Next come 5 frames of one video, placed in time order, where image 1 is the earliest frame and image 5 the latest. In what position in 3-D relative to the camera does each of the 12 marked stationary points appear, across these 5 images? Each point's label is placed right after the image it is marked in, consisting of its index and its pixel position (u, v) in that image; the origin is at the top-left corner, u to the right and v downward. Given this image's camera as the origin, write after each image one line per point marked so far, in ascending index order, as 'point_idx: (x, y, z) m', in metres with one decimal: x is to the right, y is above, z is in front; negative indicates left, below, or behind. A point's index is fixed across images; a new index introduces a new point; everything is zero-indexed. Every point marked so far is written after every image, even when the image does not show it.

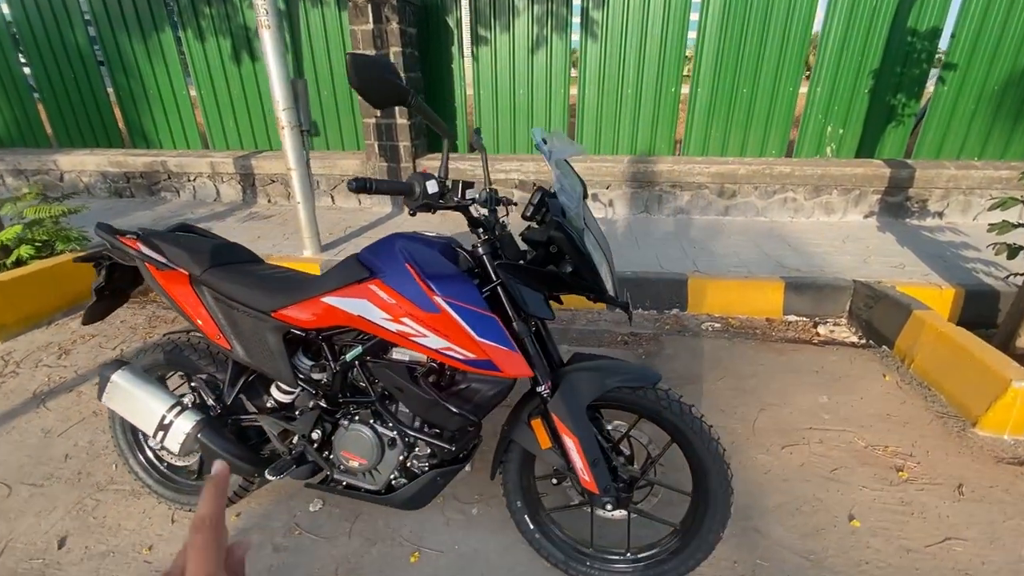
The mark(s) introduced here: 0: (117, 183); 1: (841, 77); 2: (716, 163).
0: (-3.9, +1.0, +6.5) m
1: (+2.7, +1.7, +5.4) m
2: (+1.6, +1.0, +5.3) m
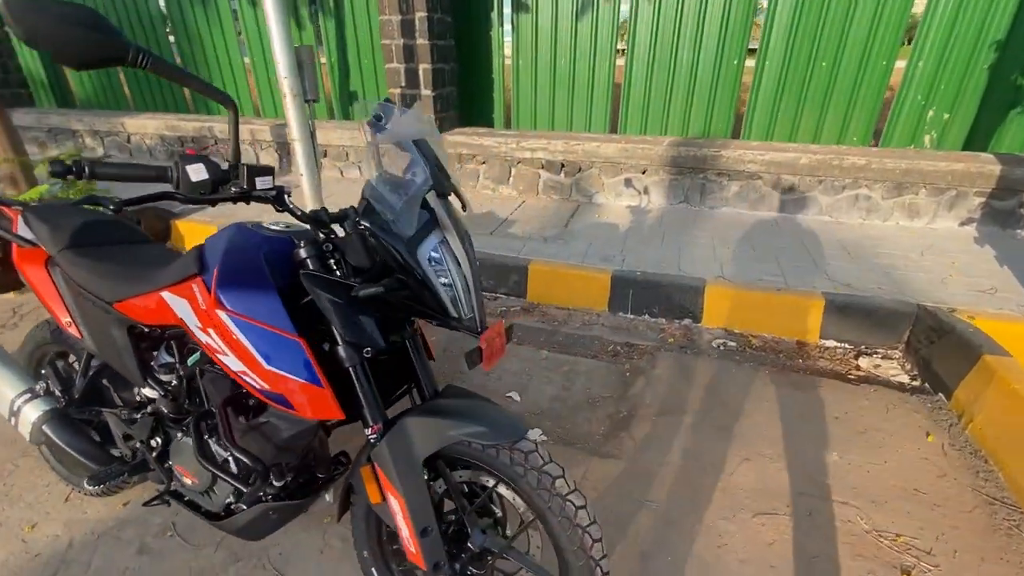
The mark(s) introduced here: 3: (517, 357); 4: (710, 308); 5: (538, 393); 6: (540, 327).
0: (-3.4, +1.4, +6.6) m
1: (+2.9, +1.6, +4.3) m
2: (+1.8, +0.9, +4.4) m
3: (0.0, -0.4, +4.1) m
4: (+1.2, -0.1, +3.9) m
5: (+0.1, -0.6, +3.8) m
6: (+0.1, -0.3, +4.2) m
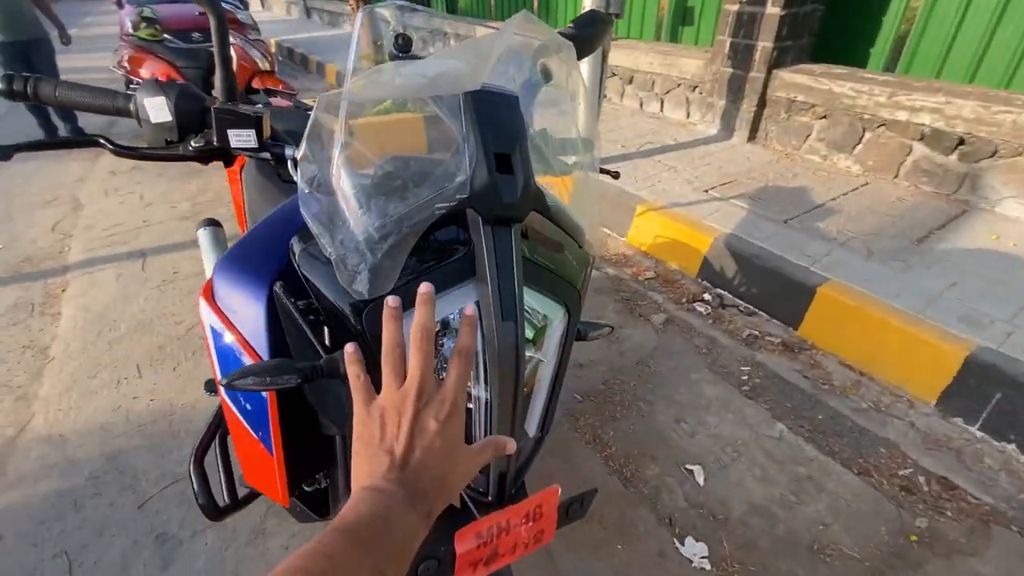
0: (0.0, +2.2, +6.3) m
1: (+3.9, +0.5, +1.0) m
2: (+2.9, +0.2, +1.8) m
3: (+0.9, -0.5, +2.6) m
4: (+1.8, -0.6, +1.8) m
5: (+0.8, -0.7, +2.3) m
6: (+1.1, -0.4, +2.6) m
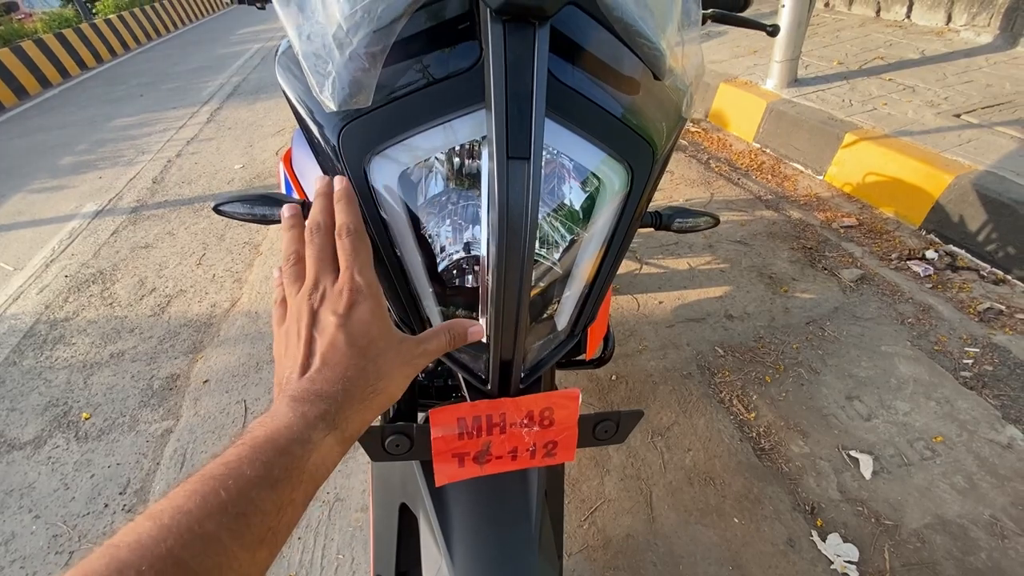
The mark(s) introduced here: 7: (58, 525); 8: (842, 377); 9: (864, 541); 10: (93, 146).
0: (+1.8, +2.4, +5.6) m
1: (+3.9, +0.1, -0.4) m
2: (+3.1, 0.0, +0.6) m
3: (+1.2, -0.3, +1.9) m
4: (+1.9, -0.6, +0.9) m
5: (+1.0, -0.5, +1.7) m
6: (+1.5, -0.3, +1.8) m
7: (-1.2, -0.6, +1.8) m
8: (+1.0, -0.3, +2.0) m
9: (+0.8, -0.6, +1.5) m
10: (-2.9, +1.0, +4.6) m
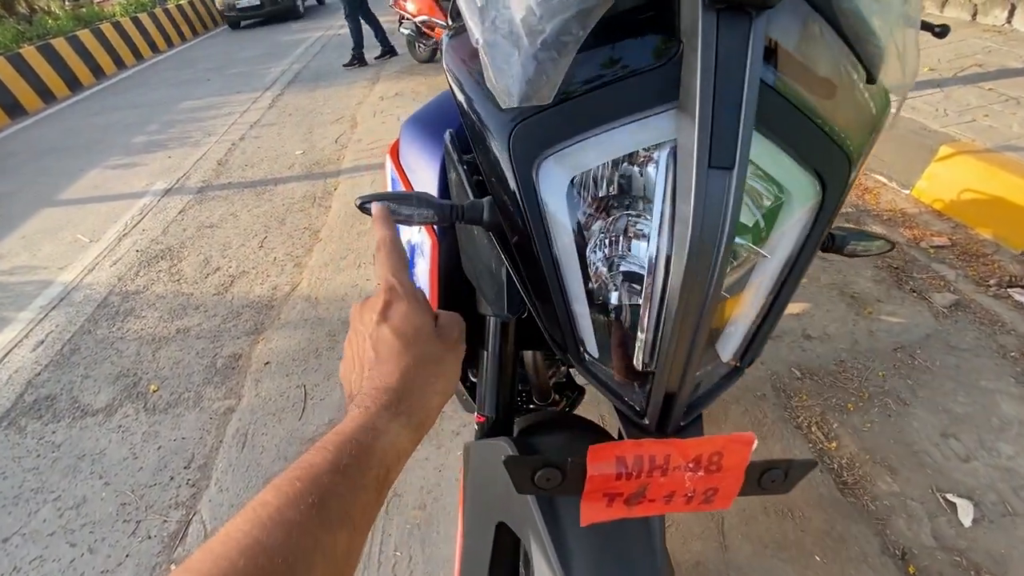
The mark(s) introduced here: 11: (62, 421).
0: (+2.4, +2.3, +5.4) m
1: (+3.9, -0.1, -0.8) m
2: (+3.2, -0.2, +0.3) m
3: (+1.4, -0.4, +1.7) m
4: (+2.0, -0.7, +0.7) m
5: (+1.2, -0.6, +1.5) m
6: (+1.7, -0.4, +1.6) m
7: (-1.0, -0.6, +1.8) m
8: (+1.2, -0.3, +1.8) m
9: (+1.0, -0.7, +1.4) m
10: (-2.5, +1.2, +4.7) m
11: (-1.4, -0.4, +2.0) m
